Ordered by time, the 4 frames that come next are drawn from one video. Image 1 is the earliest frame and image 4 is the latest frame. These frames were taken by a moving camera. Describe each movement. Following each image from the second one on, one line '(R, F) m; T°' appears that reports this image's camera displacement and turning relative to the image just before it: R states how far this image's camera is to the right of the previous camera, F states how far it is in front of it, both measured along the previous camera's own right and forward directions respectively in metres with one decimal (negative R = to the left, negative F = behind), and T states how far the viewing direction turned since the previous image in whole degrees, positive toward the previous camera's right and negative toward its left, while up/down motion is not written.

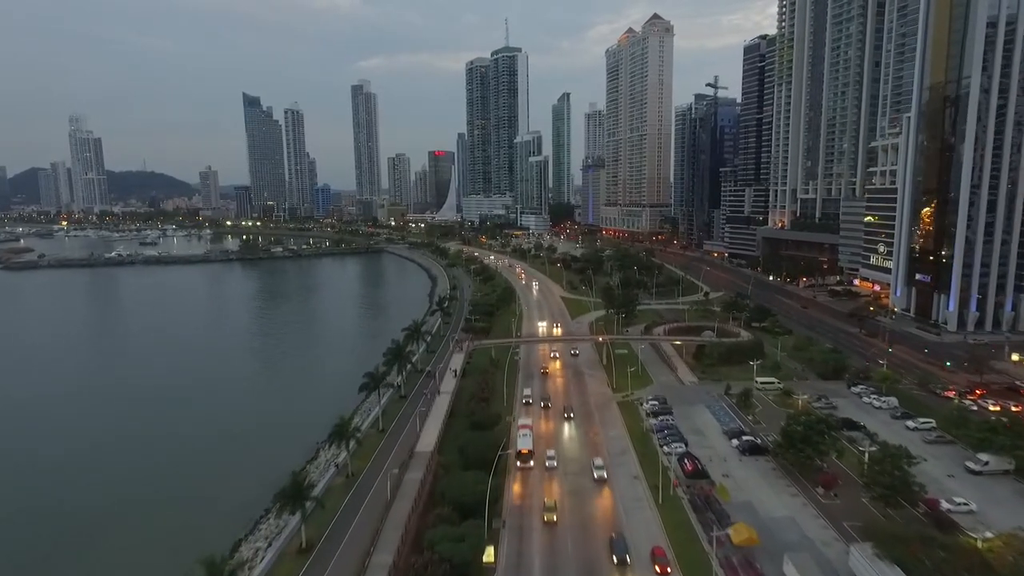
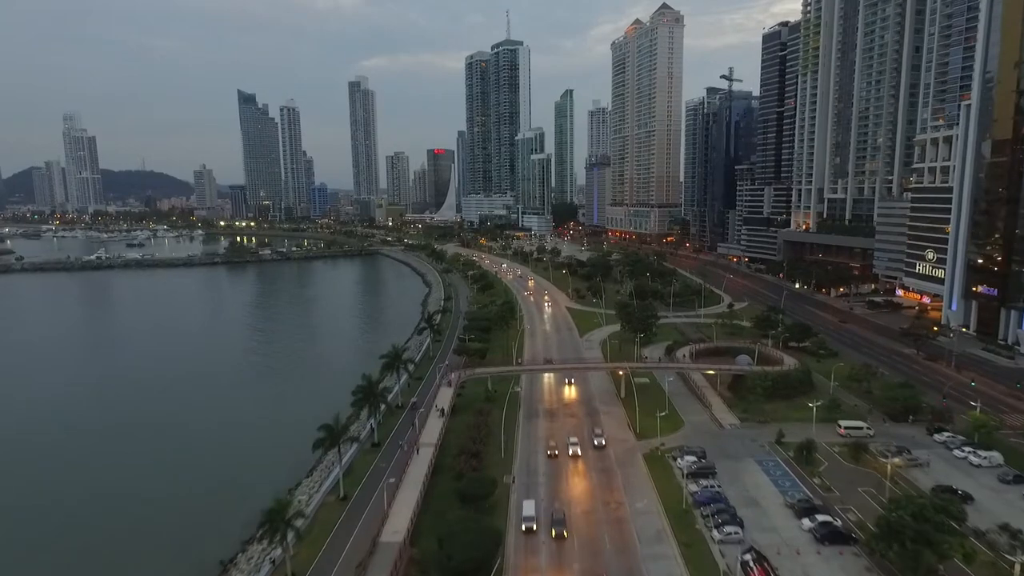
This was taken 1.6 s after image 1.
(+0.1, +9.1) m; 0°
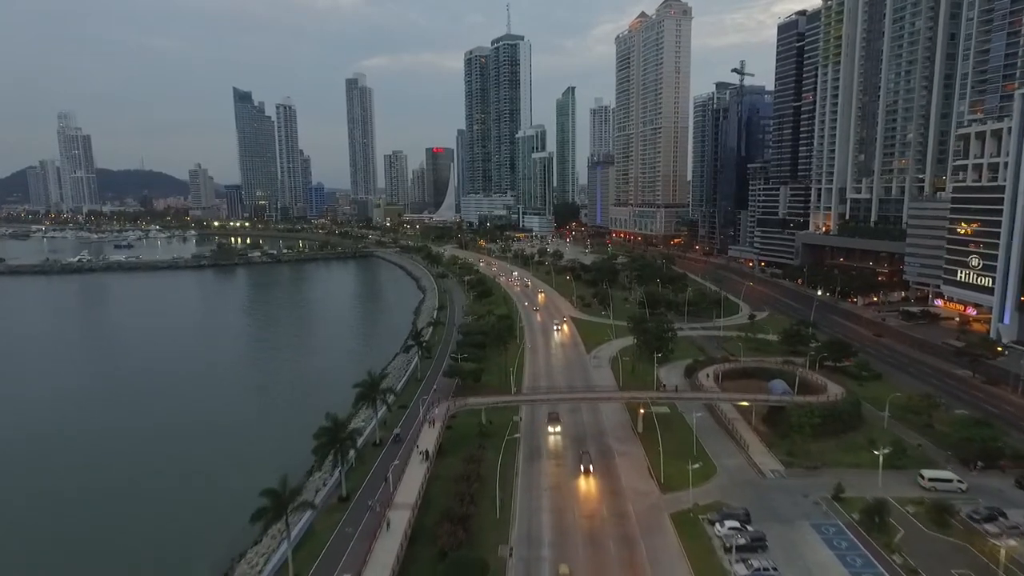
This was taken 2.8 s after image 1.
(+0.2, +6.8) m; 0°
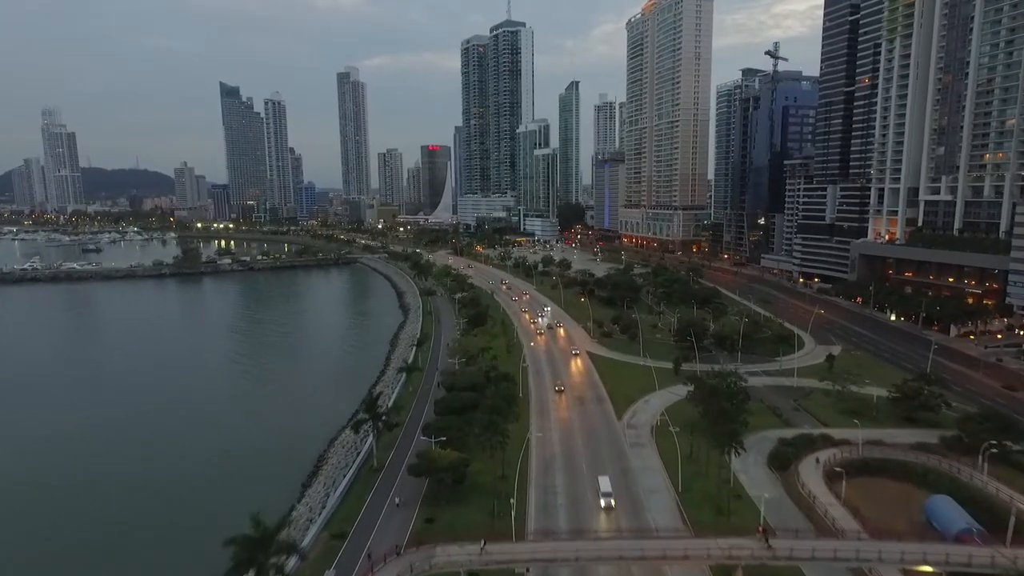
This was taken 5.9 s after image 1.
(0.0, +16.8) m; 0°
